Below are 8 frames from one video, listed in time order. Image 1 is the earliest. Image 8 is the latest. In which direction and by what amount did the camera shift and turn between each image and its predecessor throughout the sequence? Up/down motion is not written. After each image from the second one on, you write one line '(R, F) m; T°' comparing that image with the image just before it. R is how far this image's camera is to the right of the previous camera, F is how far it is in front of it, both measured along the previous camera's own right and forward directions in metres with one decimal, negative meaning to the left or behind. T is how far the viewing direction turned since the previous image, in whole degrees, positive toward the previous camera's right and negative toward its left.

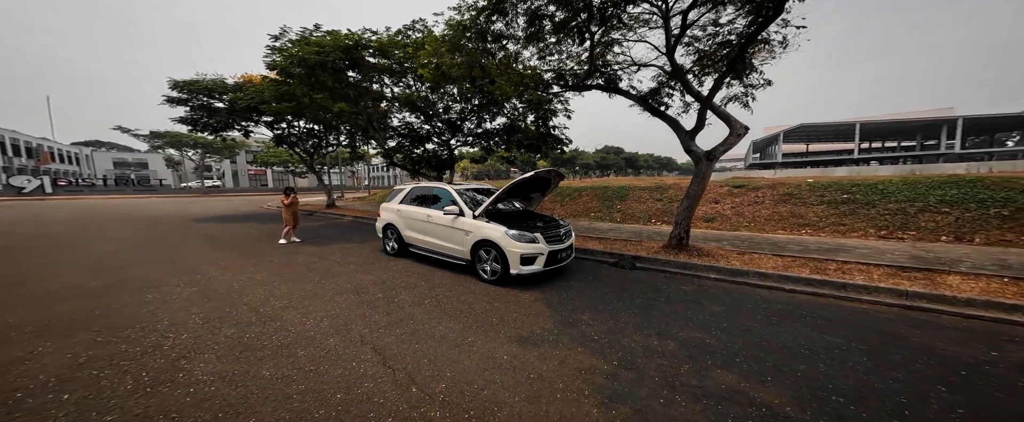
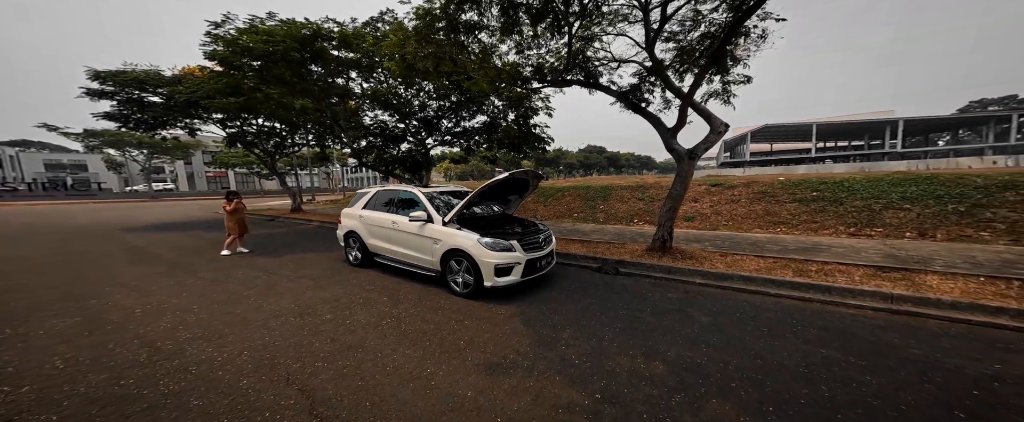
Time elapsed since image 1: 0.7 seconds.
(+0.1, +0.5) m; +4°
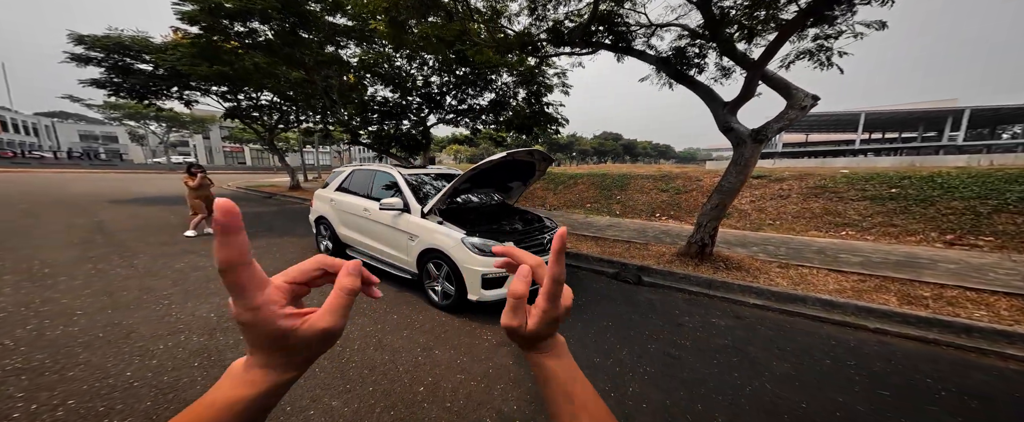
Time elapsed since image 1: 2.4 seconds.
(+0.2, +1.2) m; -2°
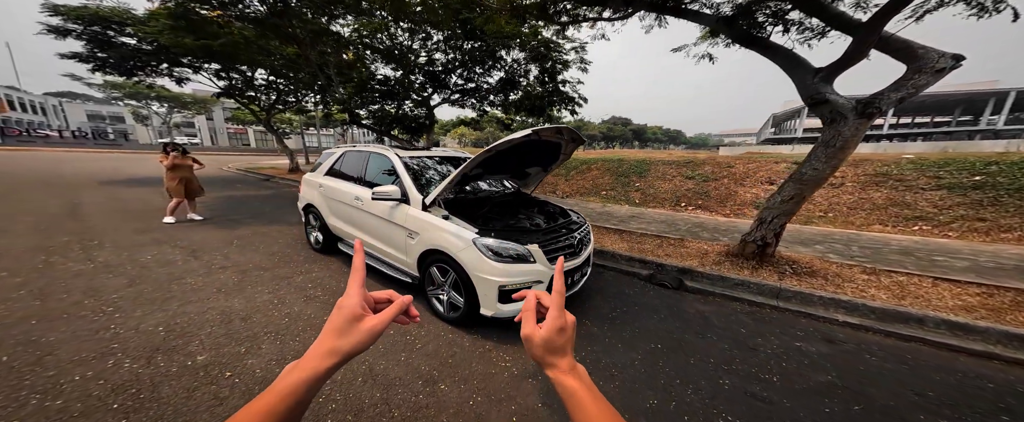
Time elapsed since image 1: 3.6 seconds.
(-0.2, +0.7) m; -1°
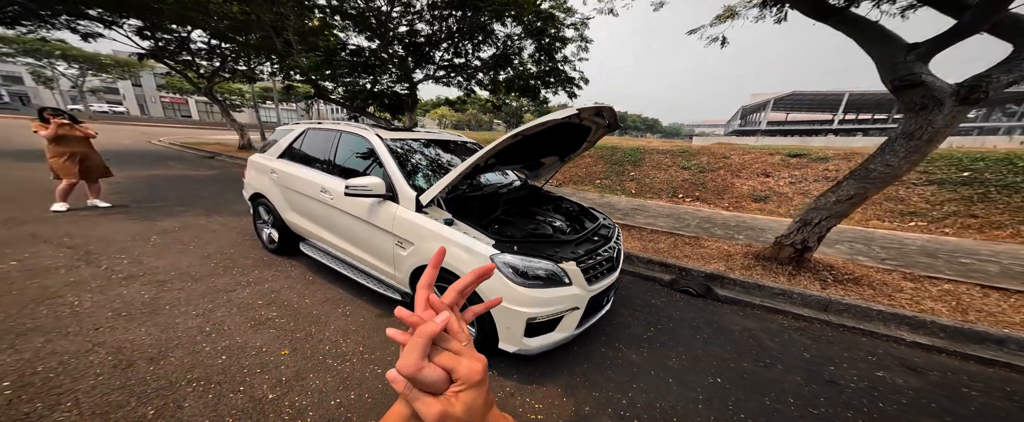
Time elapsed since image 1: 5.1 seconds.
(-0.4, +0.7) m; +6°
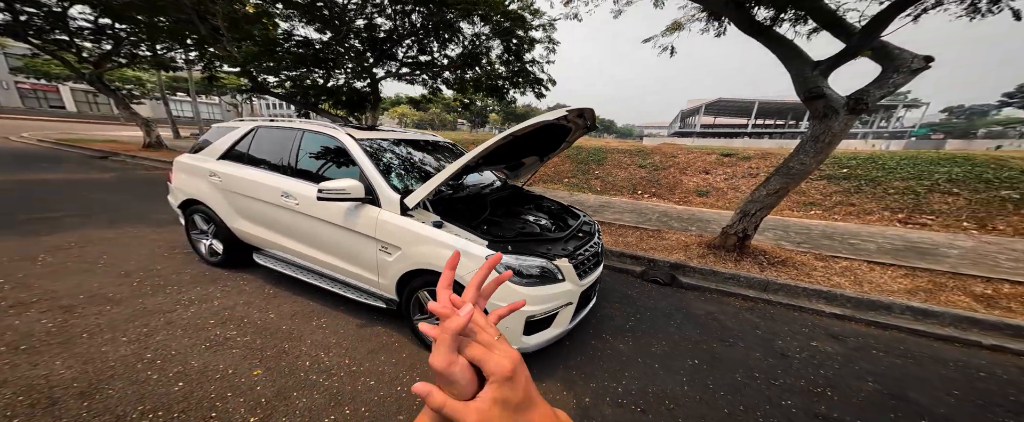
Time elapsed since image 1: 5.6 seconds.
(-0.3, 0.0) m; +8°
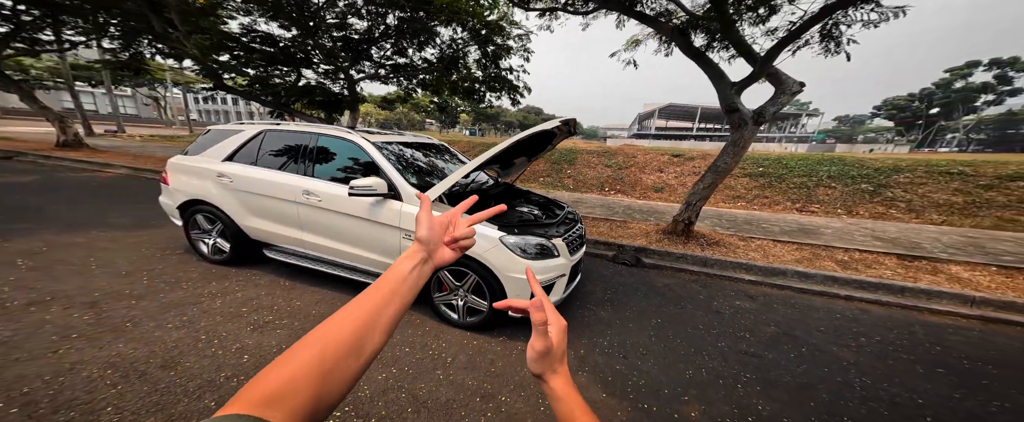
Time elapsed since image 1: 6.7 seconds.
(-0.4, -0.5) m; +8°
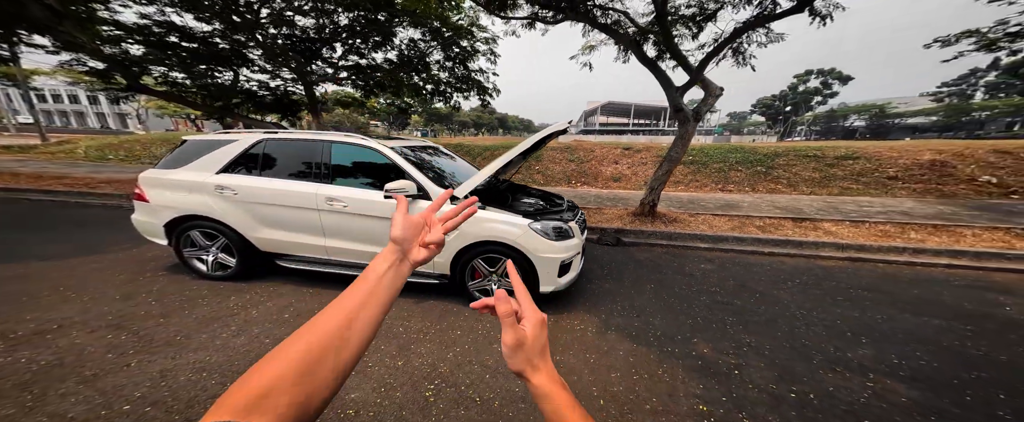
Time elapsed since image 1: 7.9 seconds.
(-0.8, -0.3) m; +11°
